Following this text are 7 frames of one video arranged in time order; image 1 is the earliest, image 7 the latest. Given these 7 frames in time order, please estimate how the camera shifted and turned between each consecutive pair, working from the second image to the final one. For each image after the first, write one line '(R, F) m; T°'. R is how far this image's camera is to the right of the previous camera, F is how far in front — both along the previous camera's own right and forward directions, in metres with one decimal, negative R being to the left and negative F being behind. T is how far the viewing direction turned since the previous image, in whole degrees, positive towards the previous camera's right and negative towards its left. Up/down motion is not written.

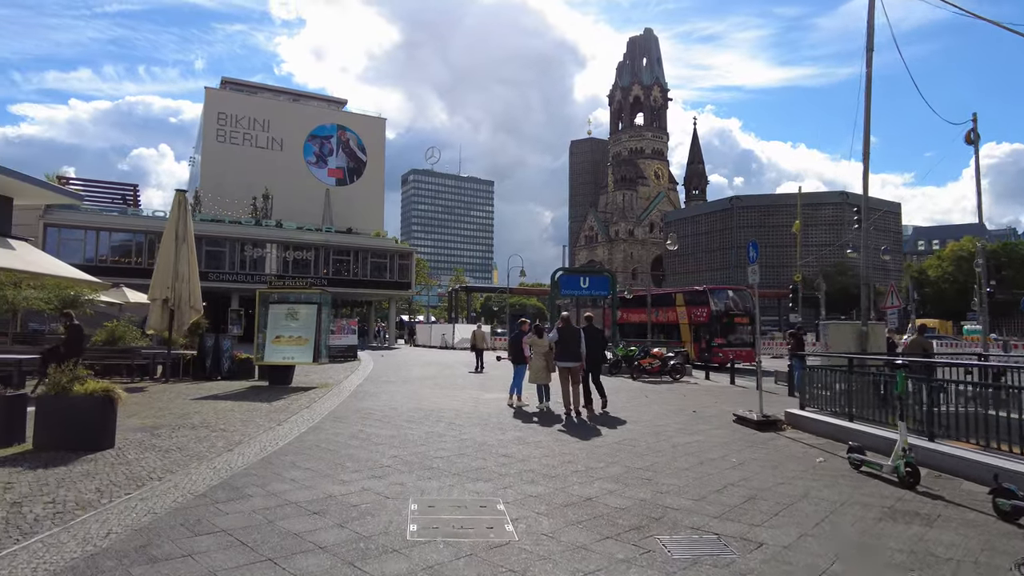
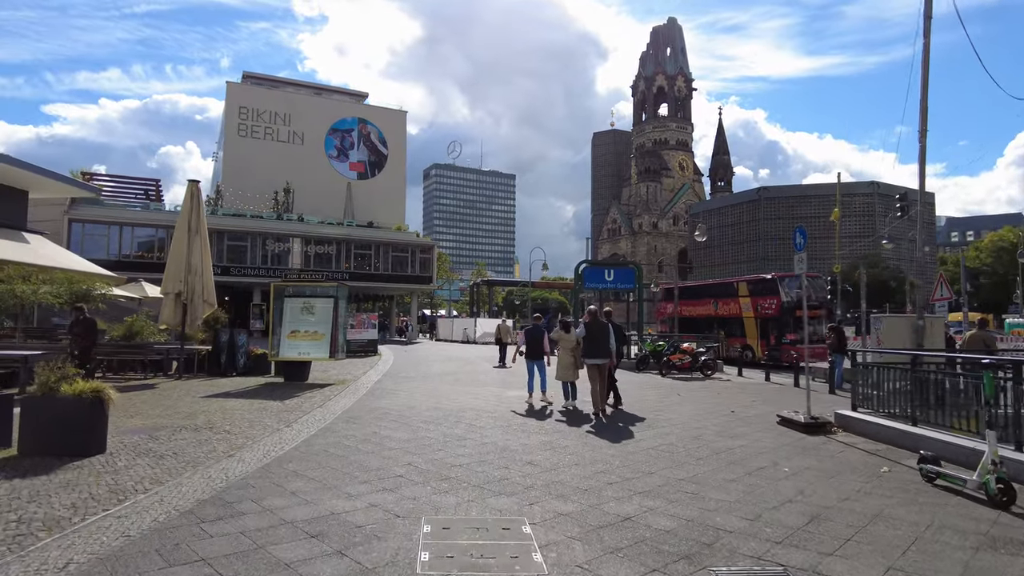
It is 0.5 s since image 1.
(0.0, +0.7) m; -2°
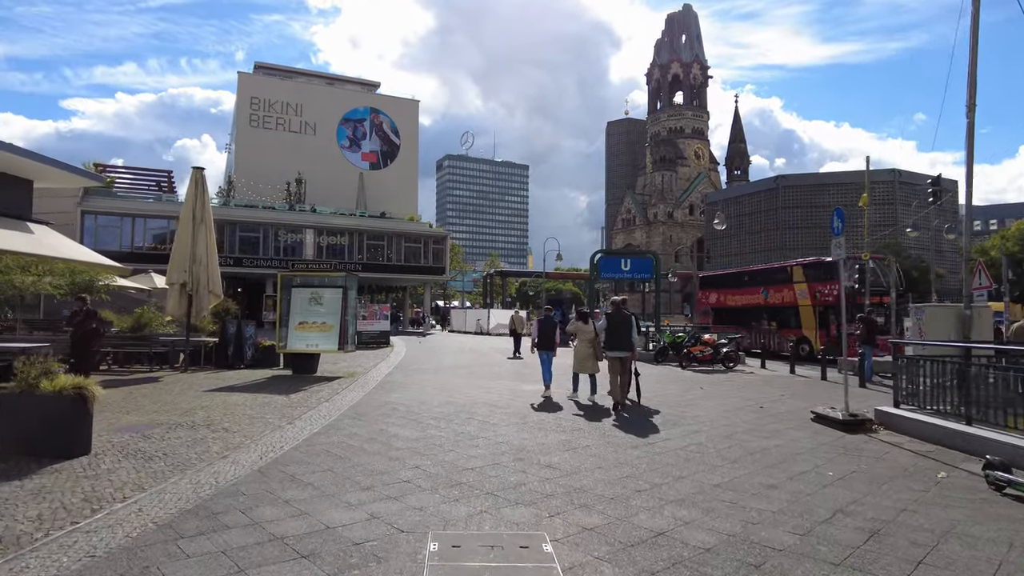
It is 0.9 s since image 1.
(0.0, +0.6) m; -1°
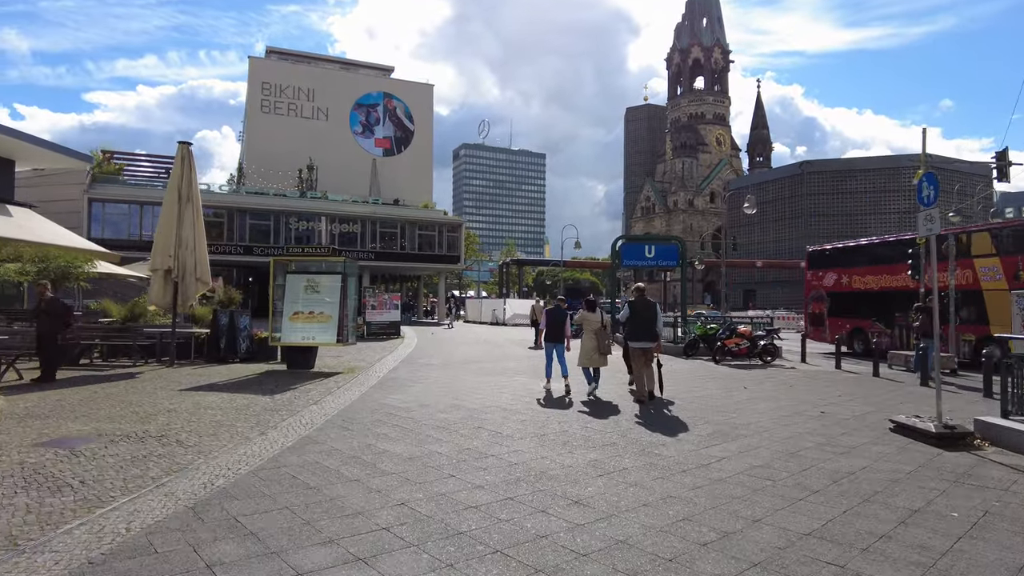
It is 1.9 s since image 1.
(0.0, +1.5) m; -1°
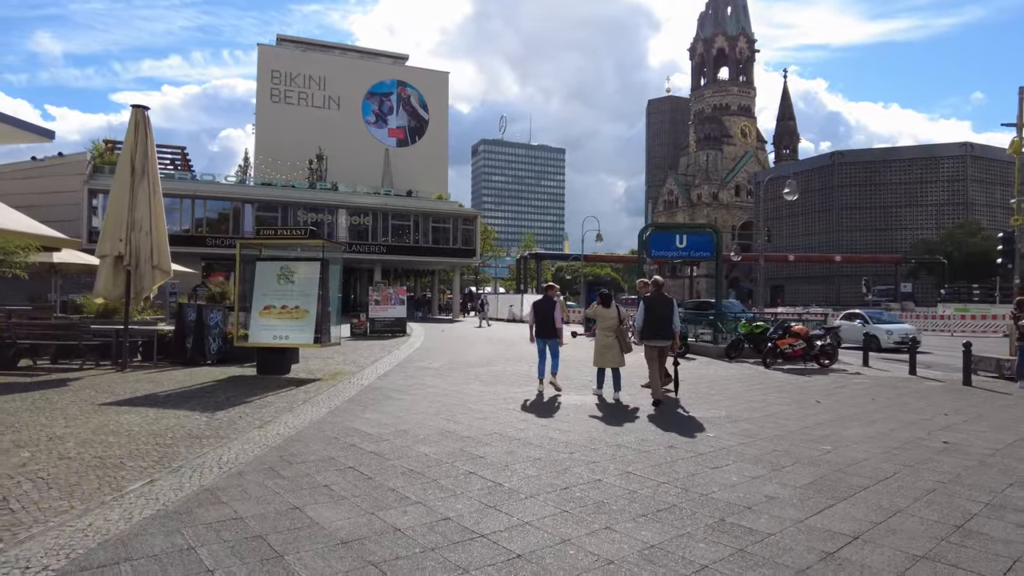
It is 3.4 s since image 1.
(+0.1, +2.3) m; -2°
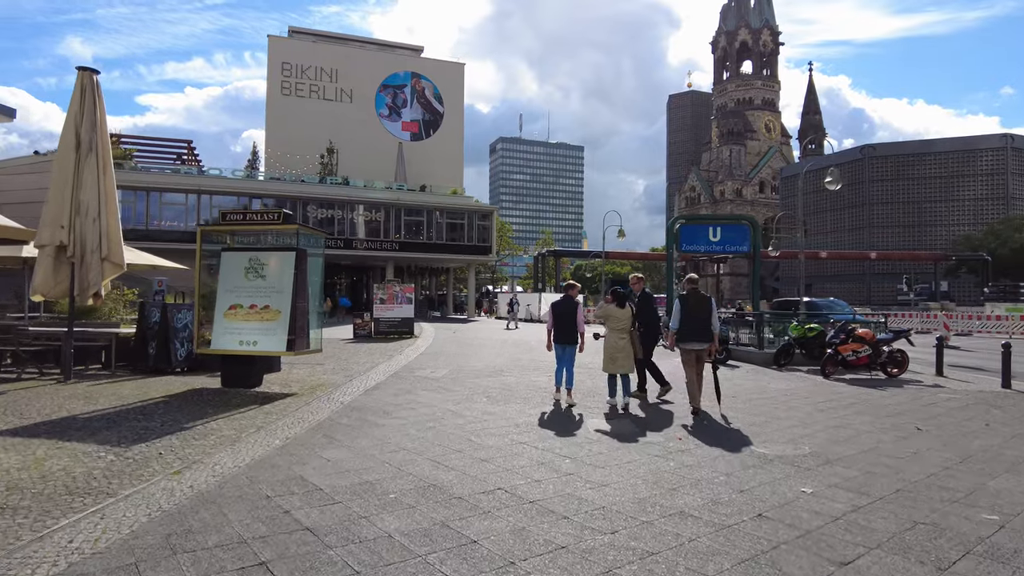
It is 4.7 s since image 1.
(0.0, +2.0) m; -2°
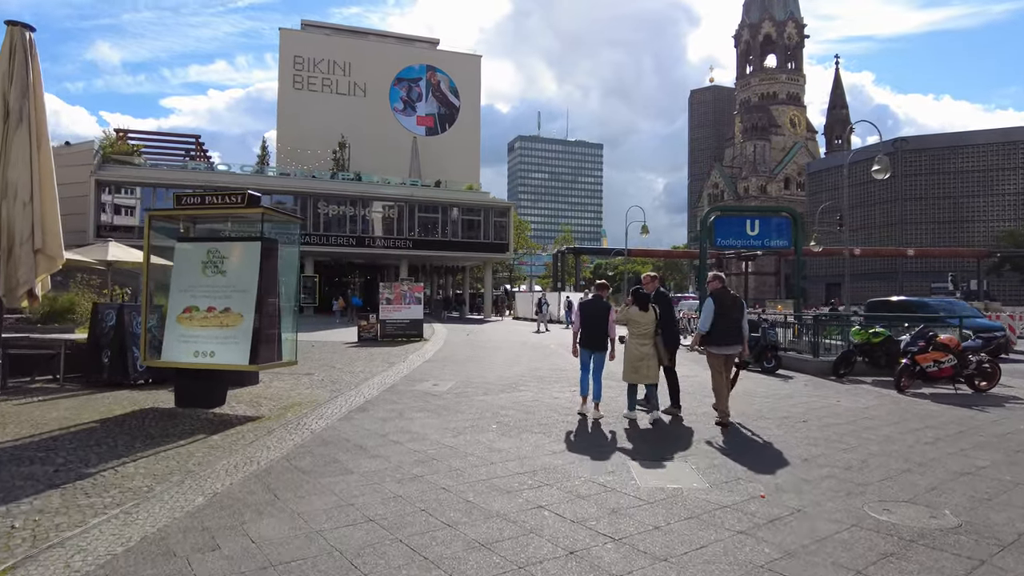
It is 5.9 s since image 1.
(0.0, +1.8) m; -2°
